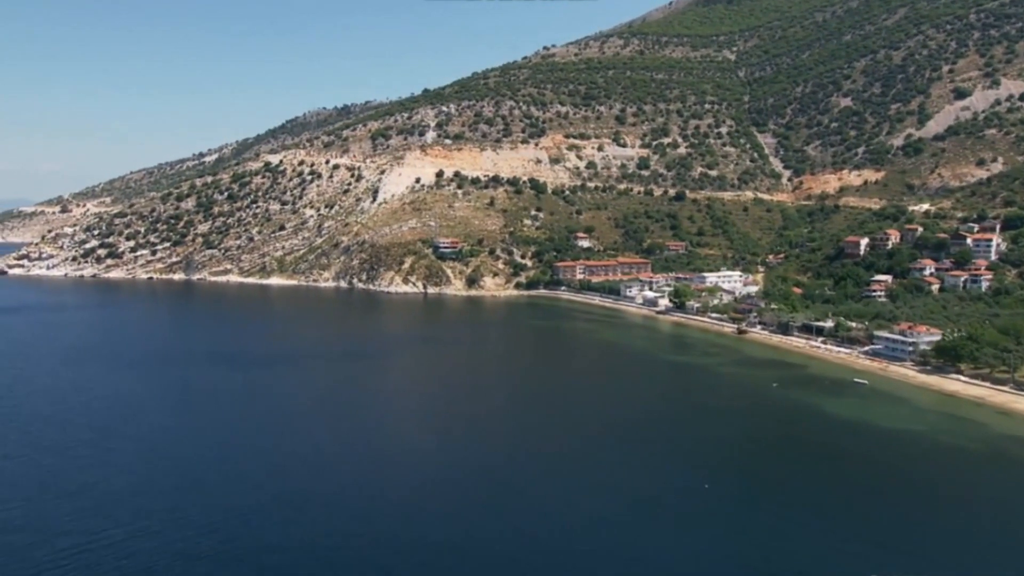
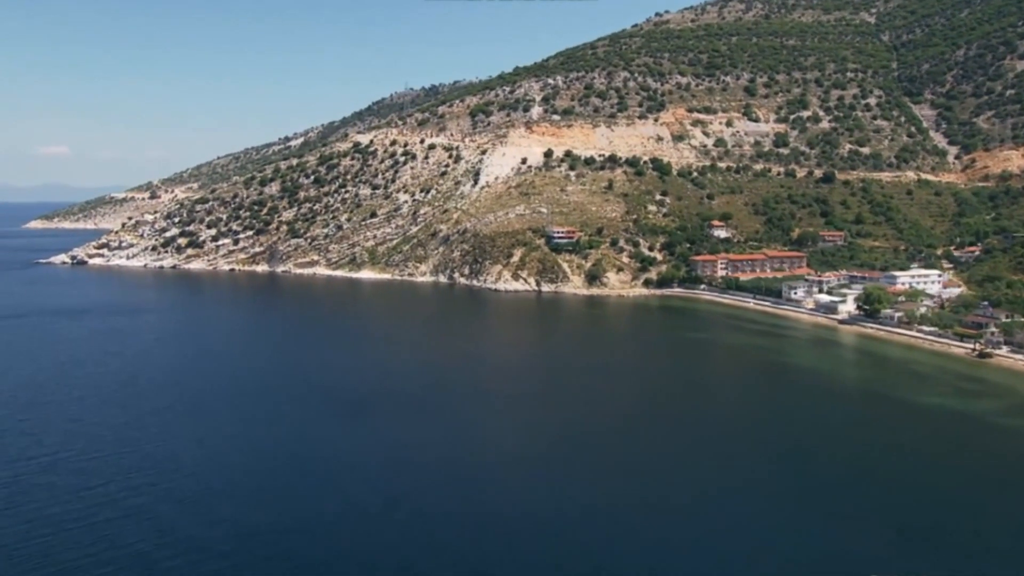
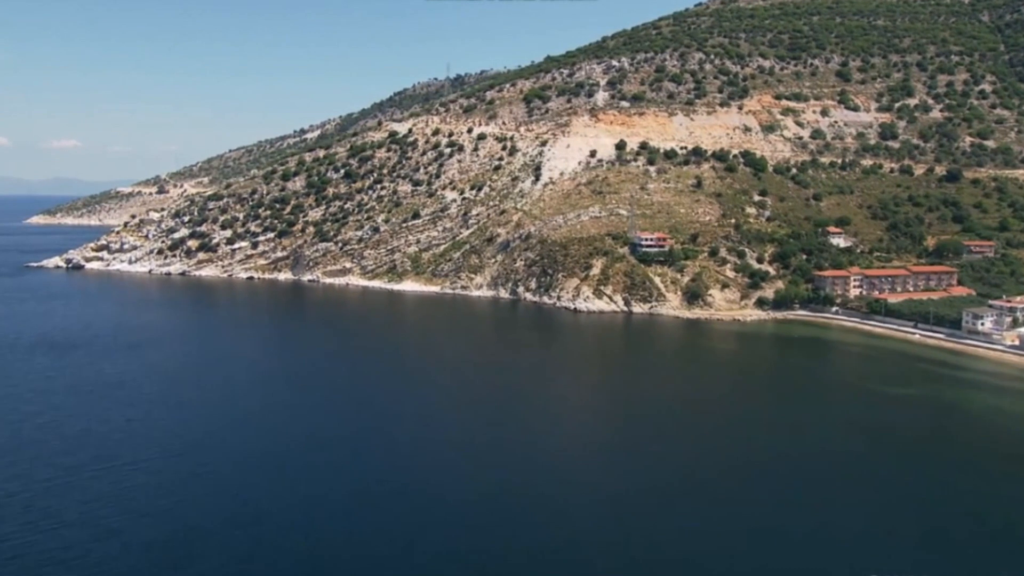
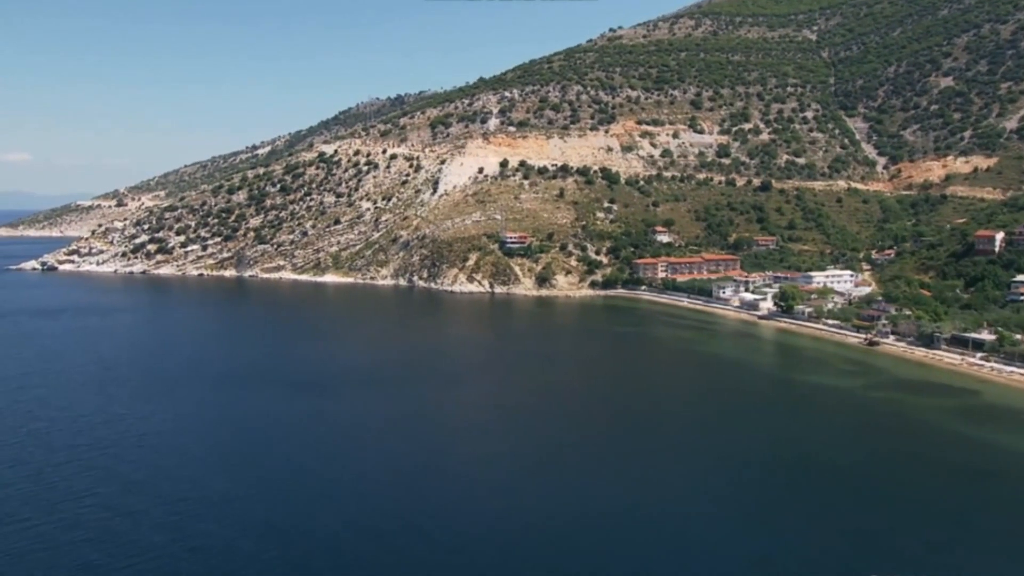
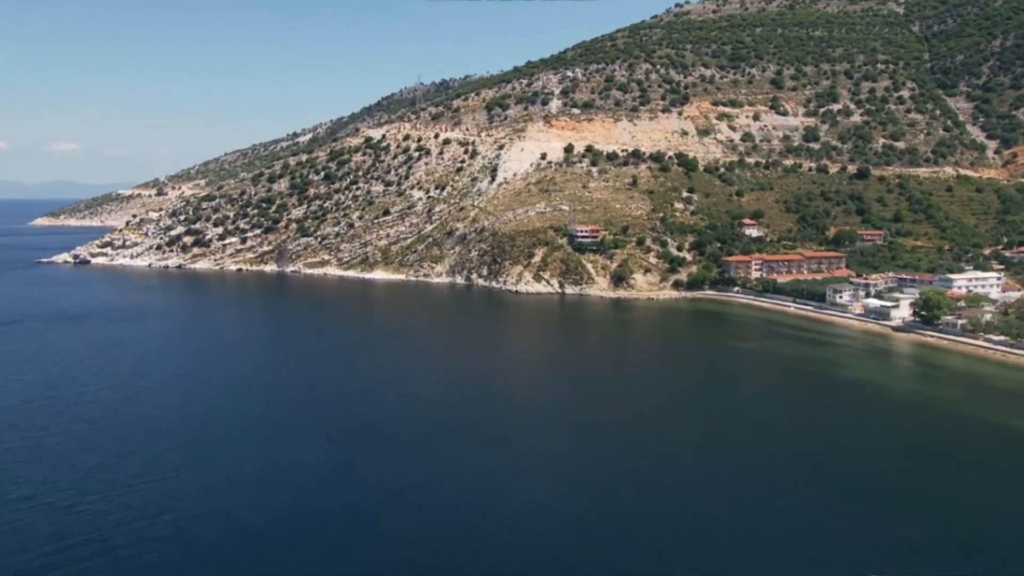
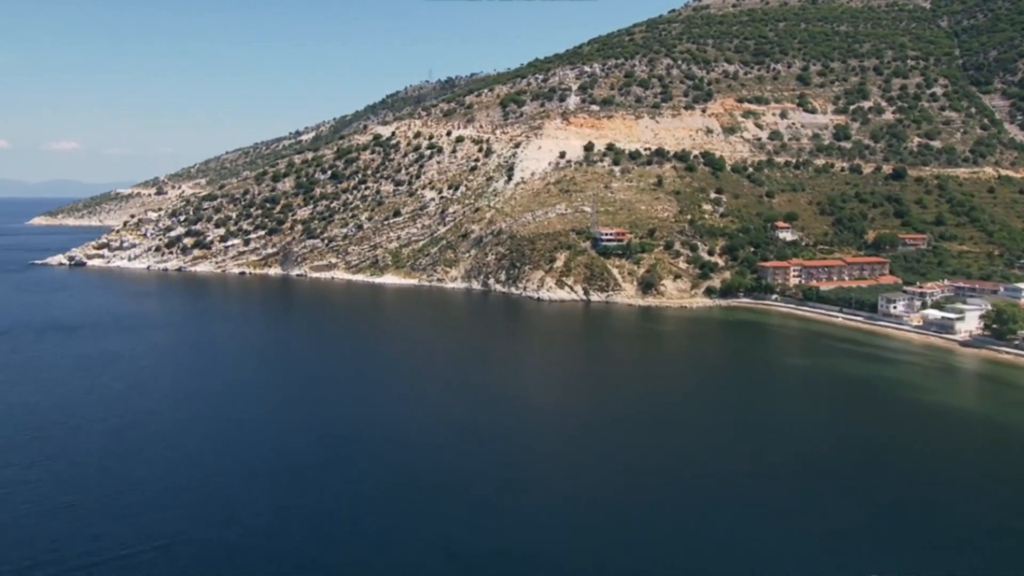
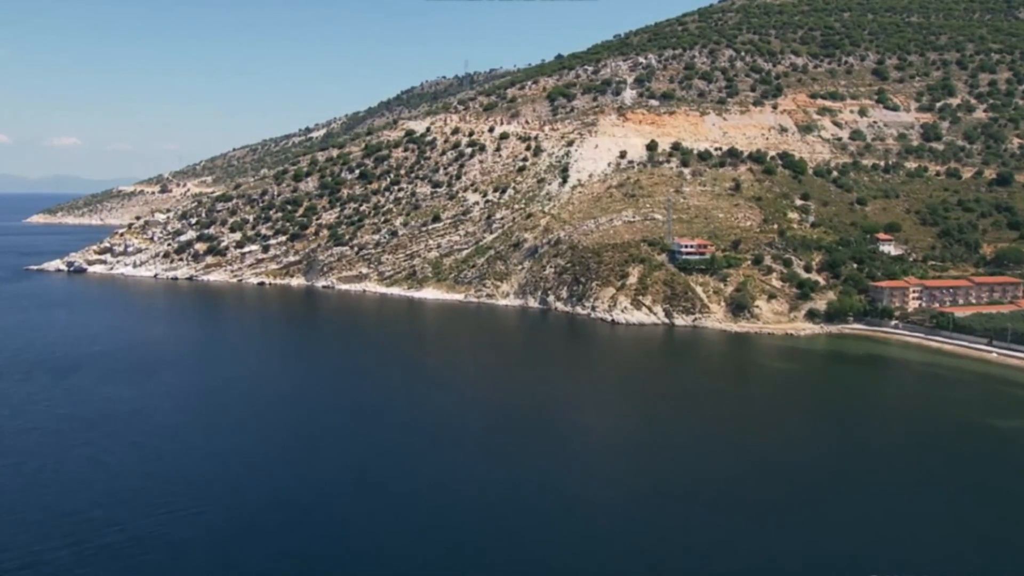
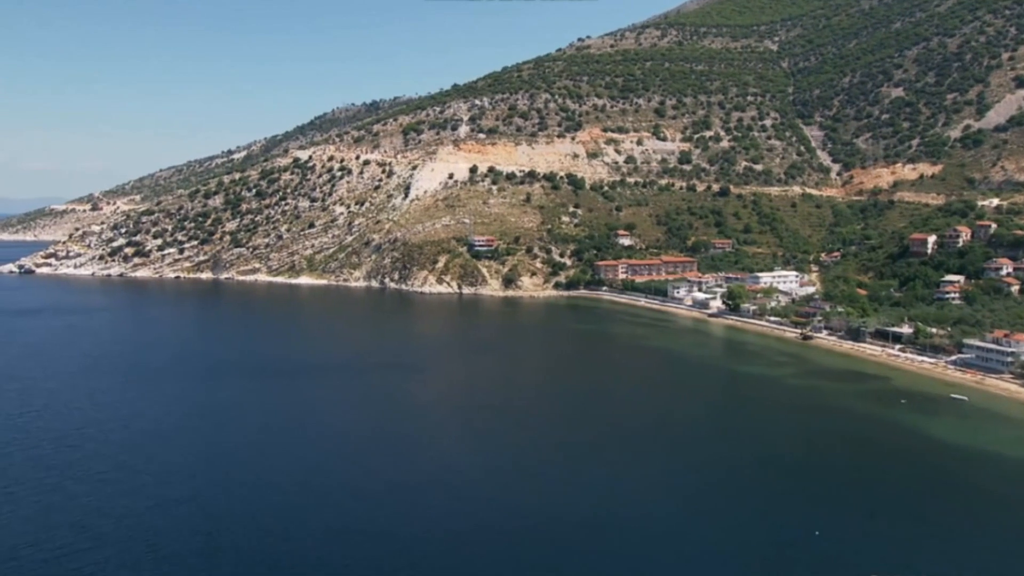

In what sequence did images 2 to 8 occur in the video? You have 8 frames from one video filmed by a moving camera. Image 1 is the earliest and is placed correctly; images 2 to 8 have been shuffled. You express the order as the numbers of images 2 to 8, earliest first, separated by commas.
8, 4, 2, 5, 6, 3, 7
